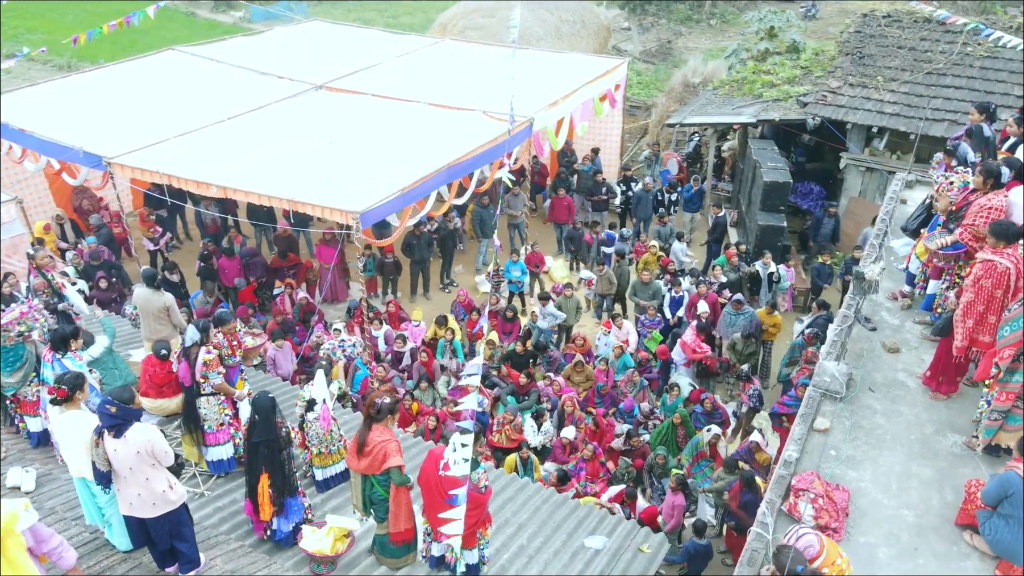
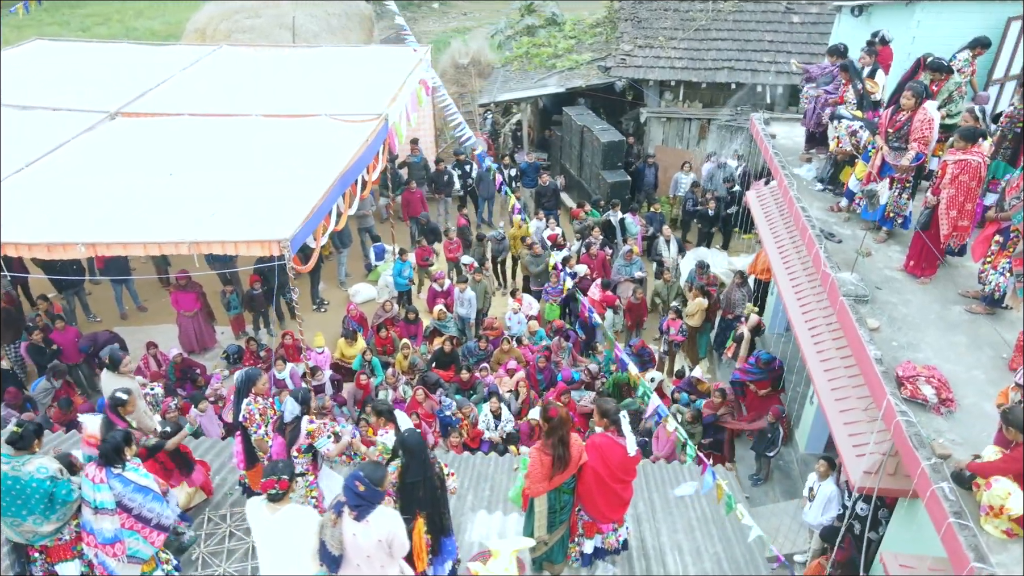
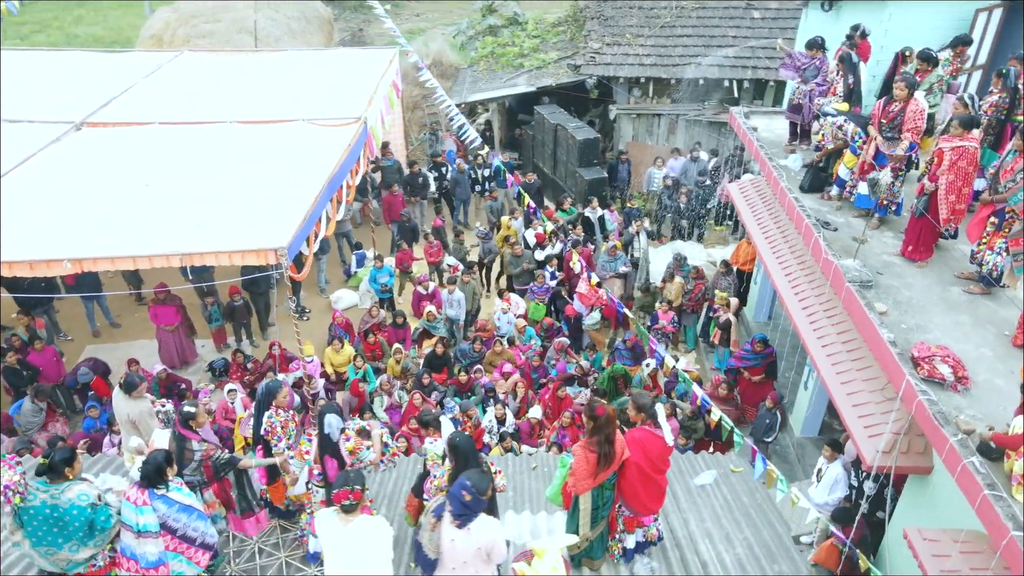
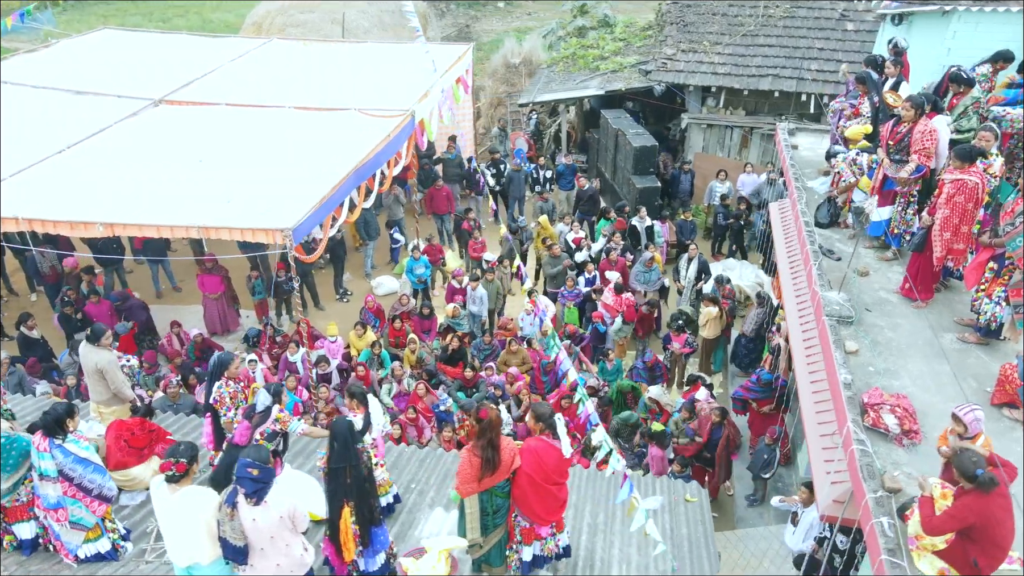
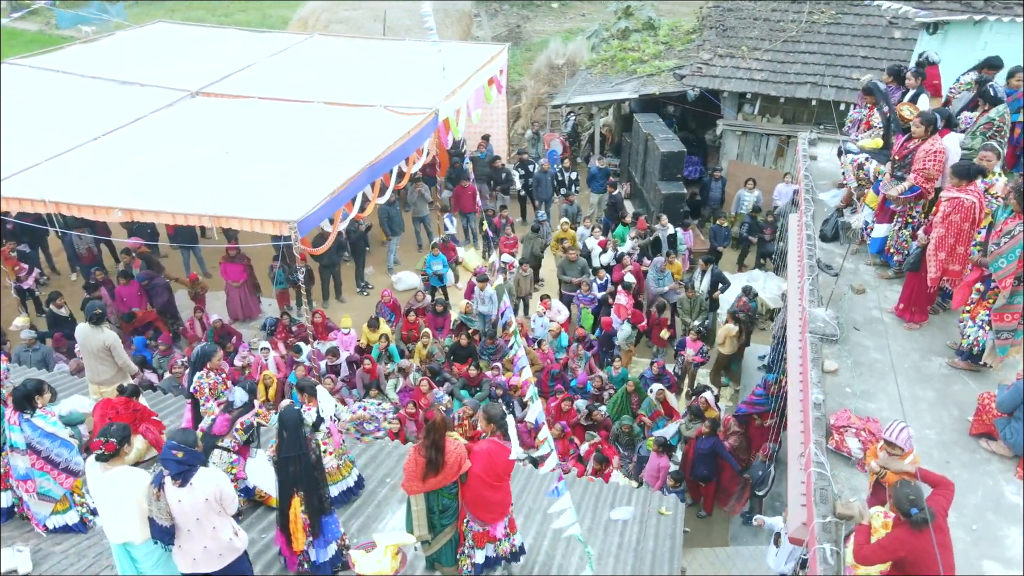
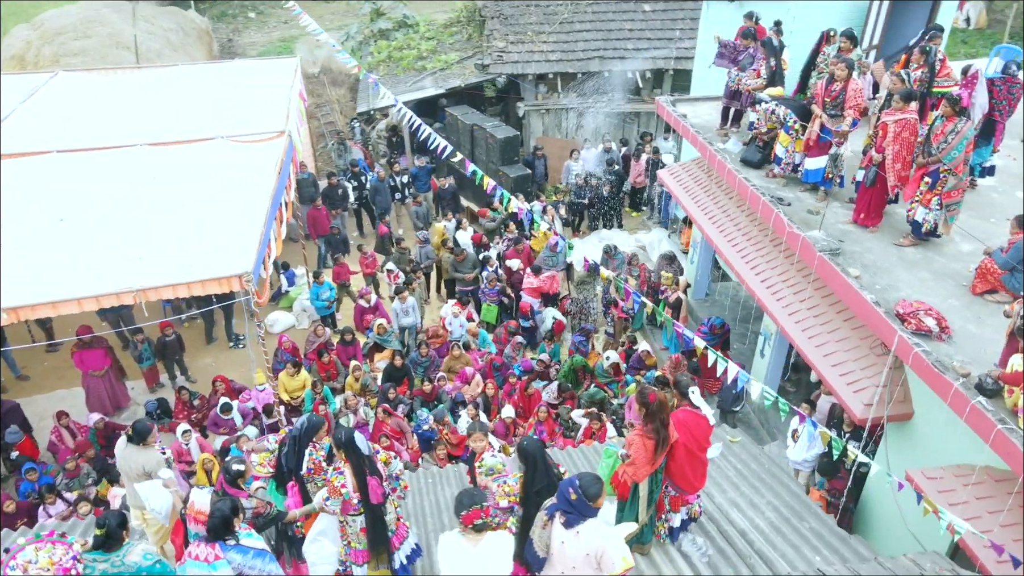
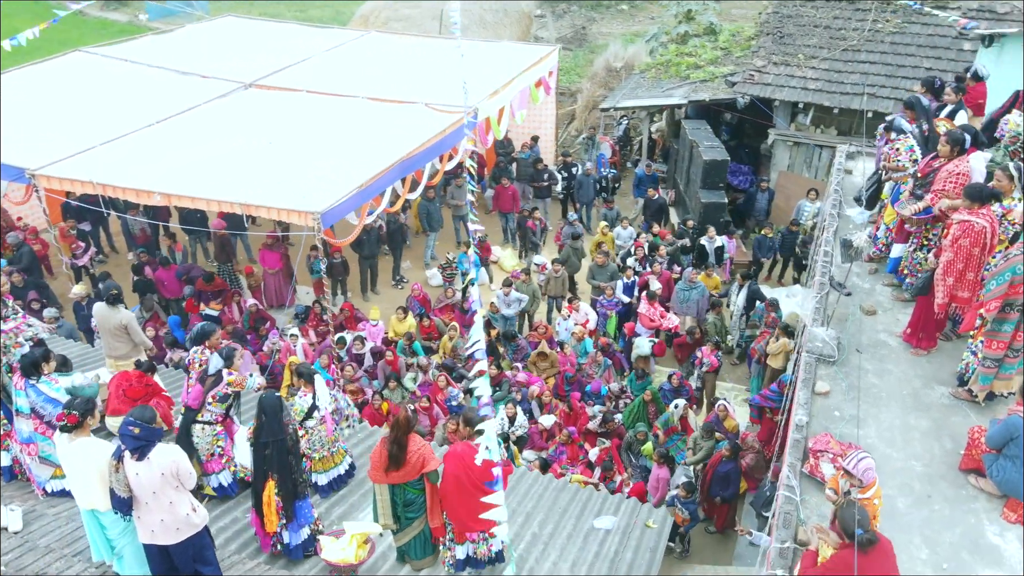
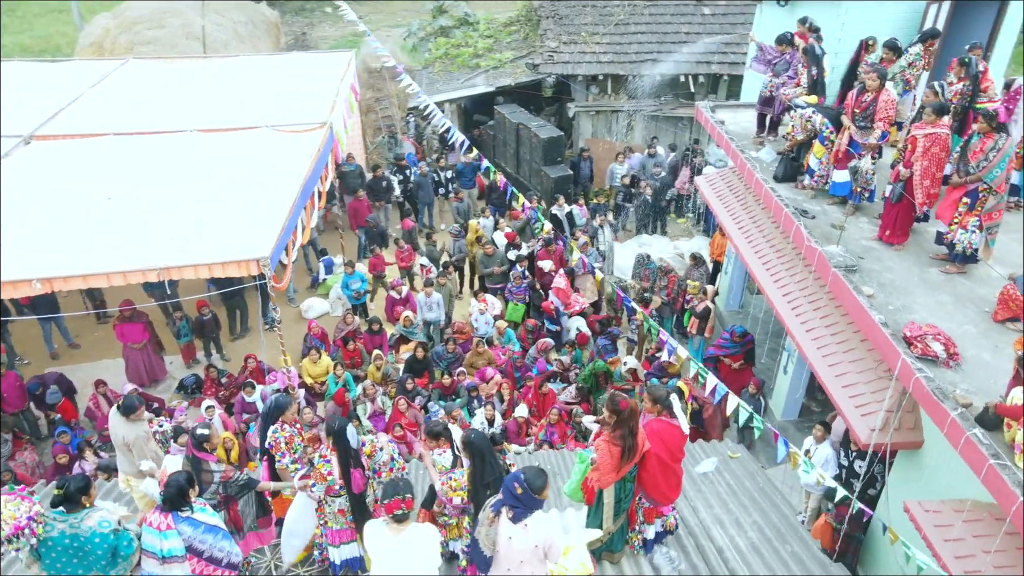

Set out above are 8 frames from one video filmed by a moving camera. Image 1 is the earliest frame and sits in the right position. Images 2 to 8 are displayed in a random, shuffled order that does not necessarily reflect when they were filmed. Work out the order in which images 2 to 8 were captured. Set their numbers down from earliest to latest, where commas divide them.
7, 5, 4, 2, 3, 8, 6
